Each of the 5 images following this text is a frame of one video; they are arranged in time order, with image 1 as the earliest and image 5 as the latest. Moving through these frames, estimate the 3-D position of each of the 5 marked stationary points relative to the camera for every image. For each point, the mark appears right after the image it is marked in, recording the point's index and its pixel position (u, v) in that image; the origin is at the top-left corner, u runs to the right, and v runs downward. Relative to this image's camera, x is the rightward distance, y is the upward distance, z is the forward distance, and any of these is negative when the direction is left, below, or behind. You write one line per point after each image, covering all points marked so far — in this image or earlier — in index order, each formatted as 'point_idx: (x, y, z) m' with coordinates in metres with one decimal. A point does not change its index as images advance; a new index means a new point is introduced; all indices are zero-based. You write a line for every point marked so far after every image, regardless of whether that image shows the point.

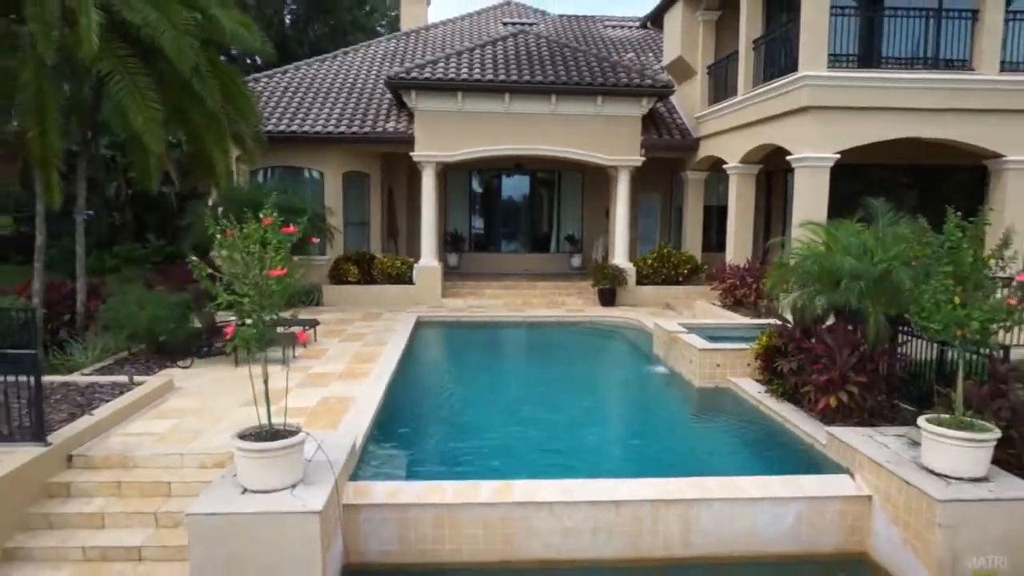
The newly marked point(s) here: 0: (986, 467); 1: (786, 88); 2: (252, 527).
0: (+3.6, -1.4, +5.4) m
1: (+4.4, +3.2, +11.3) m
2: (-1.8, -1.6, +4.8) m
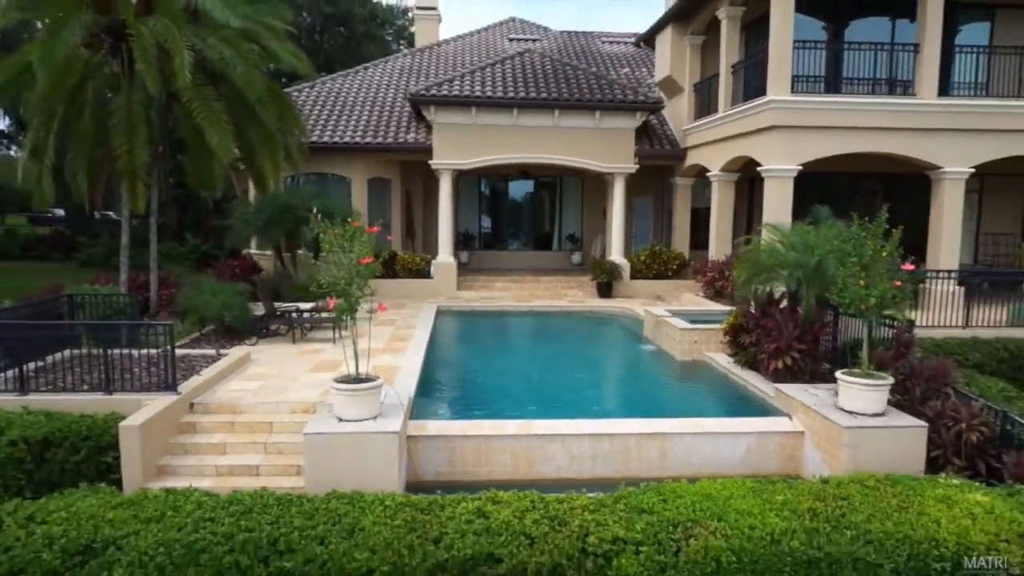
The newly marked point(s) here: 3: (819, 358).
0: (+3.9, -1.2, +7.3) m
1: (+4.6, +3.4, +13.3) m
2: (-1.6, -1.5, +6.8) m
3: (+4.0, -0.9, +9.1) m
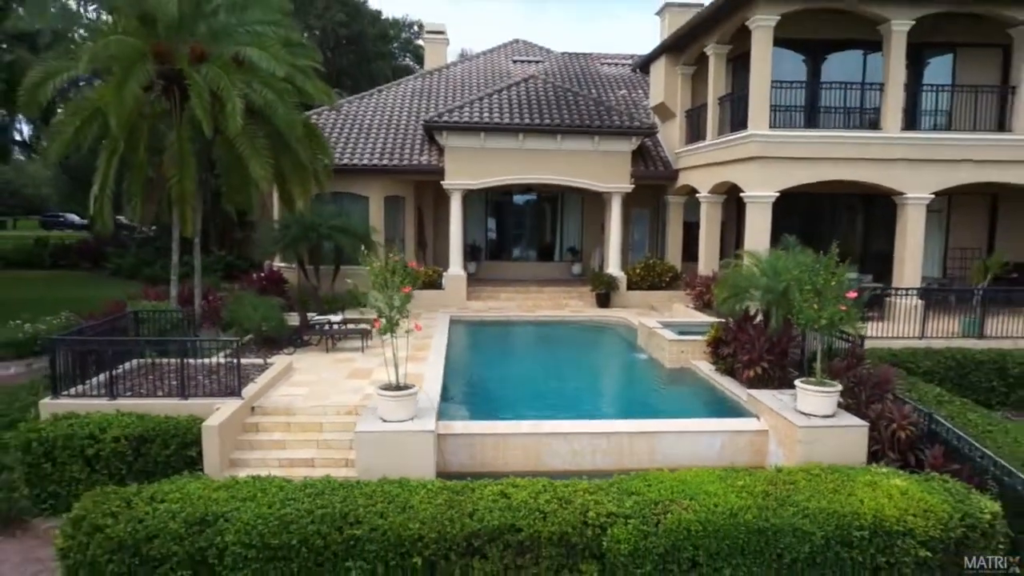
0: (+4.0, -1.5, +8.8) m
1: (+4.8, +3.1, +14.7) m
2: (-1.4, -1.8, +8.2) m
3: (+4.1, -1.2, +10.6) m
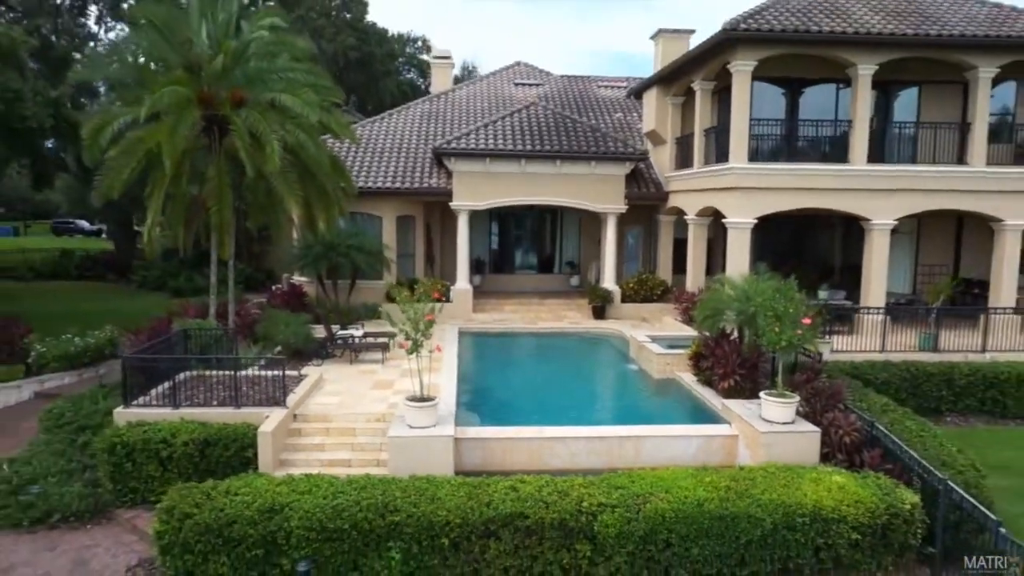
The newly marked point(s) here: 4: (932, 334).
0: (+4.1, -1.9, +10.4) m
1: (+4.8, +2.7, +16.3) m
2: (-1.3, -2.1, +9.8) m
3: (+4.2, -1.6, +12.1) m
4: (+8.7, -0.9, +14.7) m
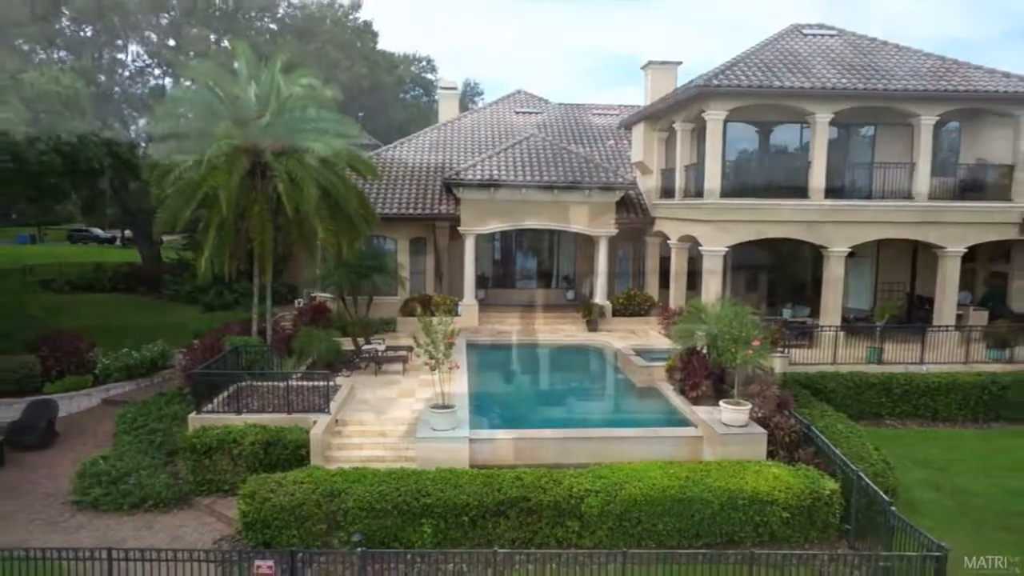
0: (+4.2, -2.4, +12.7) m
1: (+4.9, +2.2, +18.6) m
2: (-1.2, -2.6, +12.1) m
3: (+4.3, -2.1, +14.5) m
4: (+8.8, -1.4, +17.0) m
